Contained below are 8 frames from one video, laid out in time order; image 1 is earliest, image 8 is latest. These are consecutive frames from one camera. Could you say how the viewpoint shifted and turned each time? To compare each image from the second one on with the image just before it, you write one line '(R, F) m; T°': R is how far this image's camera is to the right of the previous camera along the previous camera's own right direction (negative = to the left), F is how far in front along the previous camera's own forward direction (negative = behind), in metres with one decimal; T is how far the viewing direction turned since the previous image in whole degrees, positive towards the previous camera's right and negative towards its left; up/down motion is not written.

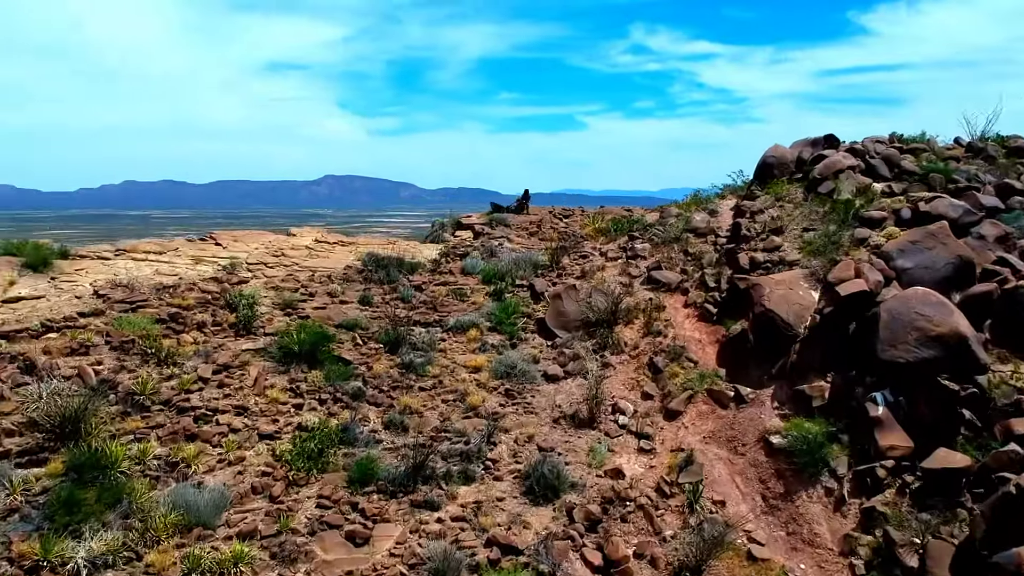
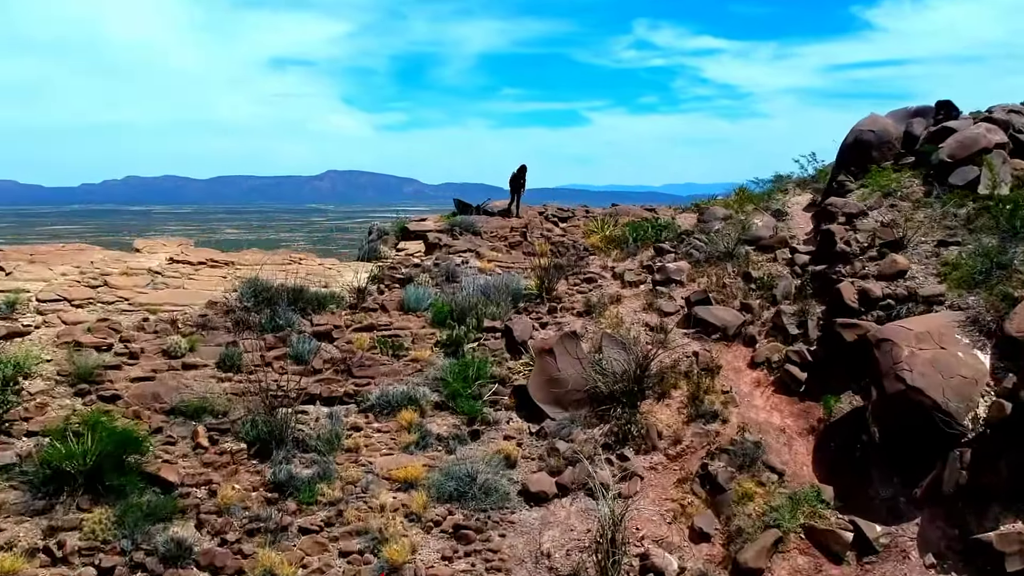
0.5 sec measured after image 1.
(+0.3, +4.6) m; 0°
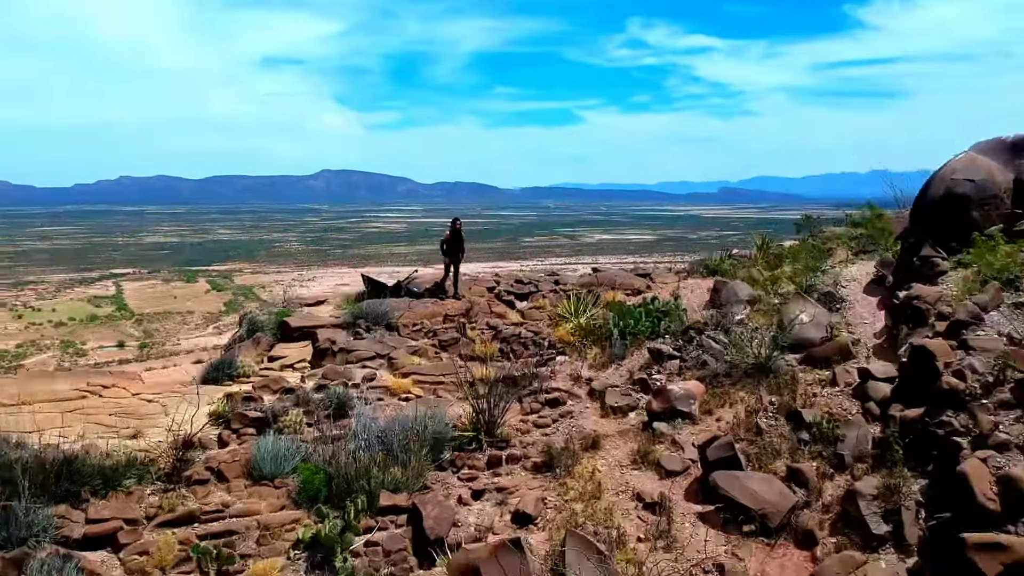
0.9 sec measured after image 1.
(+0.4, +3.0) m; 0°
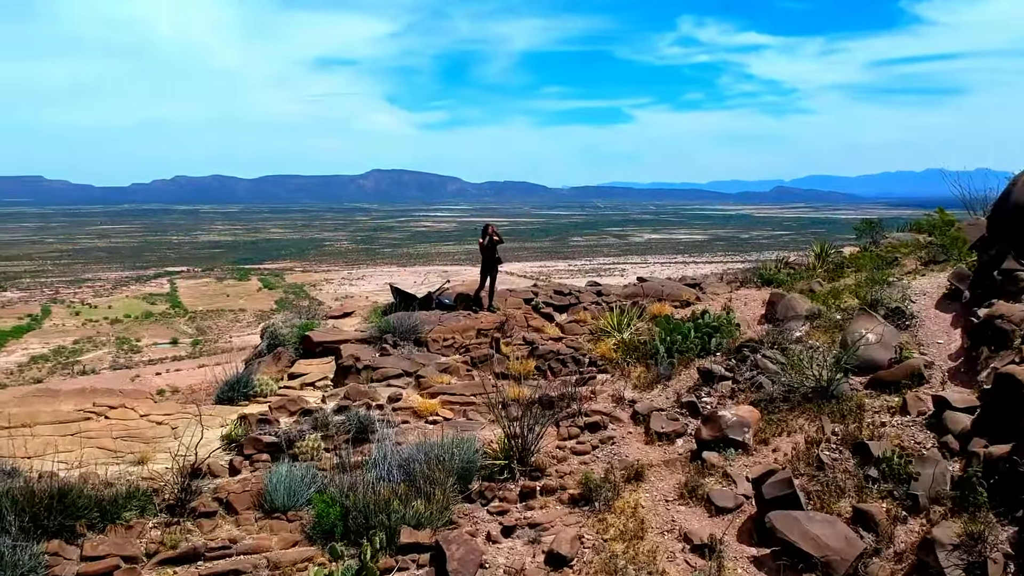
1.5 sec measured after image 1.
(+0.1, +0.5) m; -3°
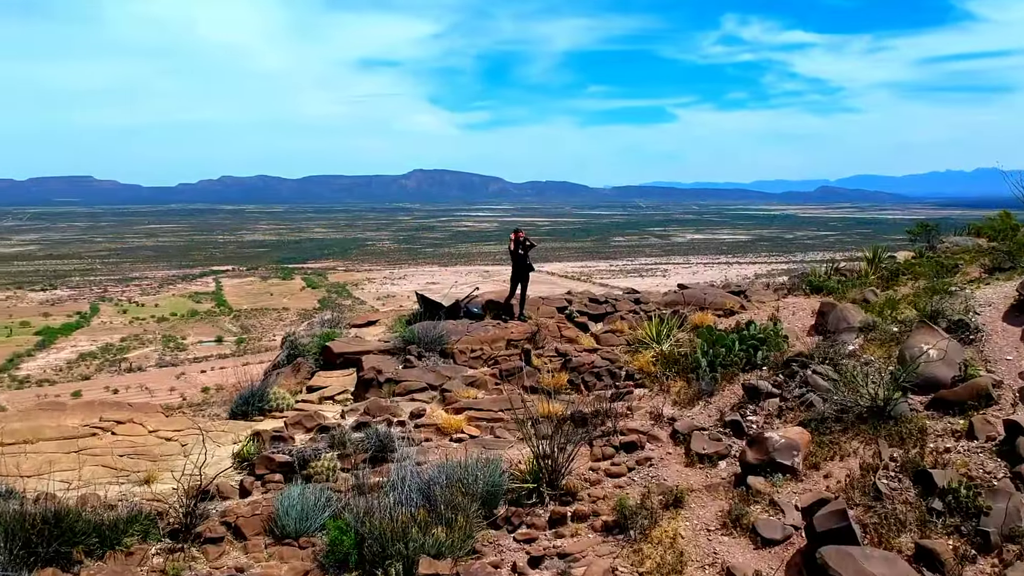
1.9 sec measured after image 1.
(+0.1, +0.4) m; -2°
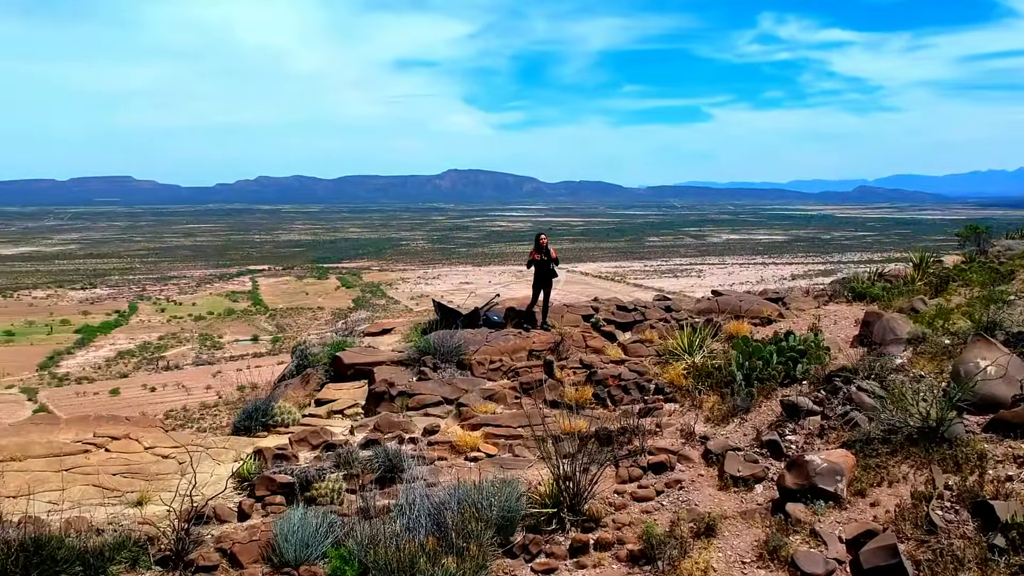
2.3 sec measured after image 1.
(+0.1, +0.4) m; -2°
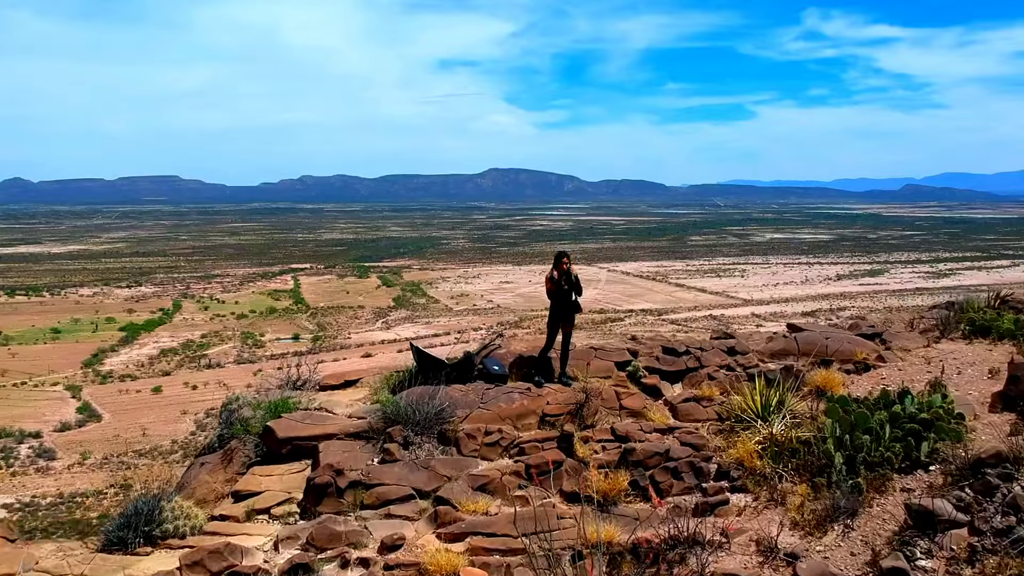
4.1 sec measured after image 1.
(+0.2, +1.6) m; -2°
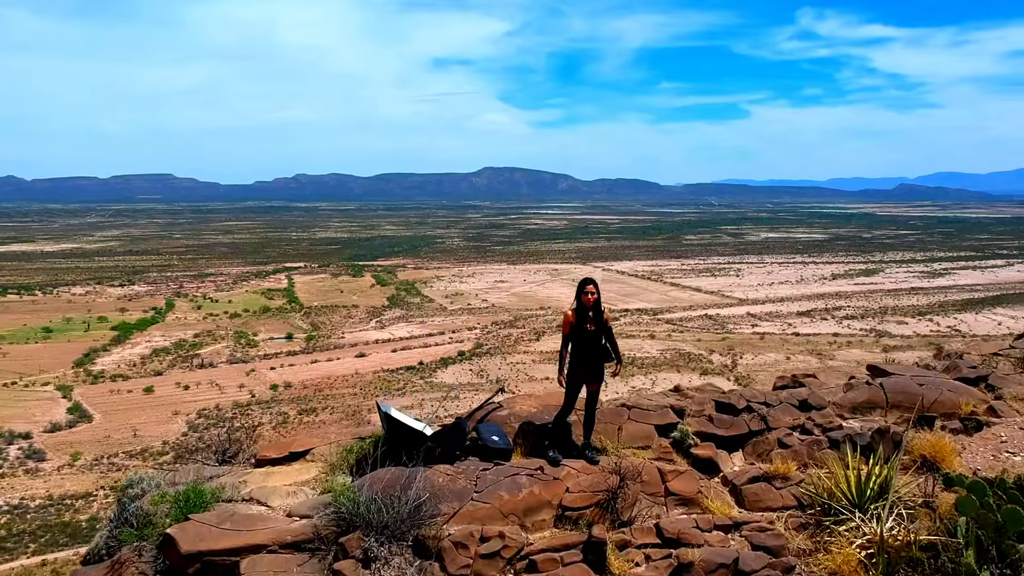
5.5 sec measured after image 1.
(0.0, +1.2) m; 0°
